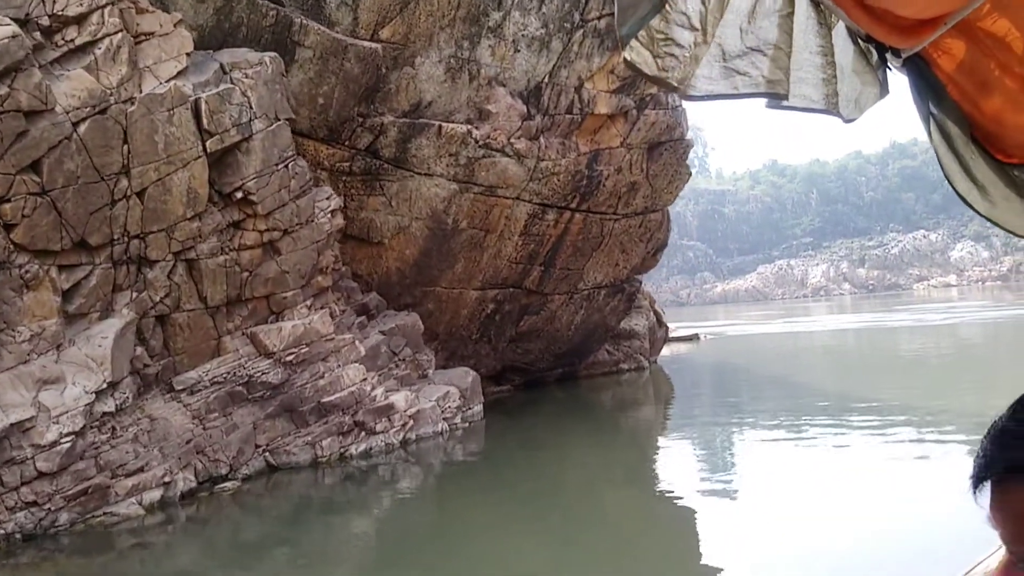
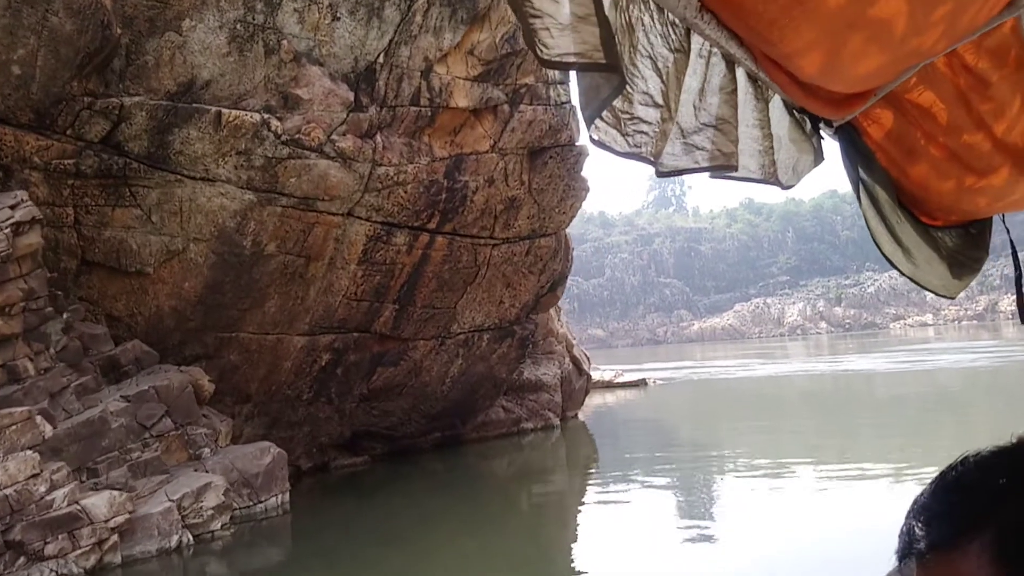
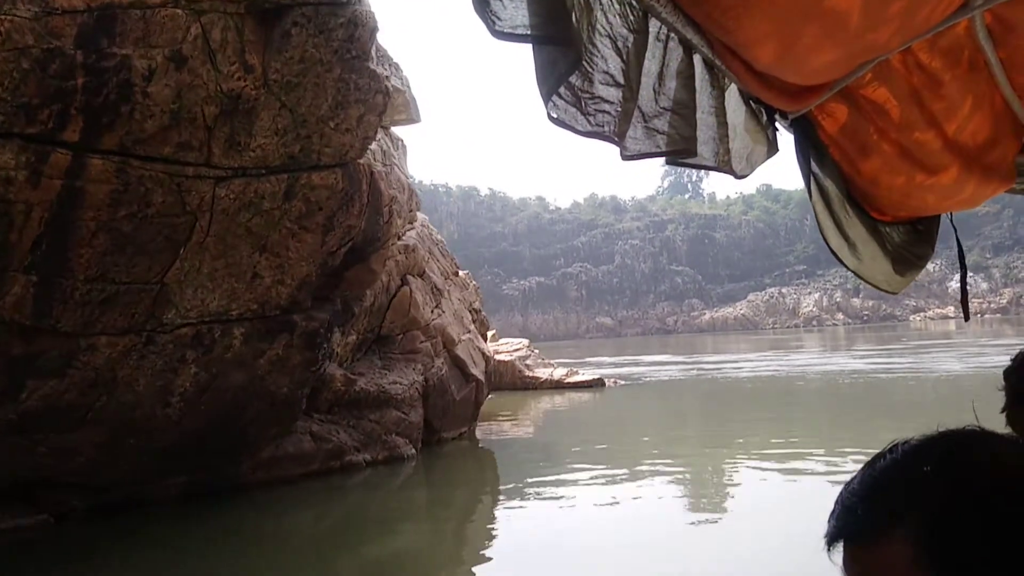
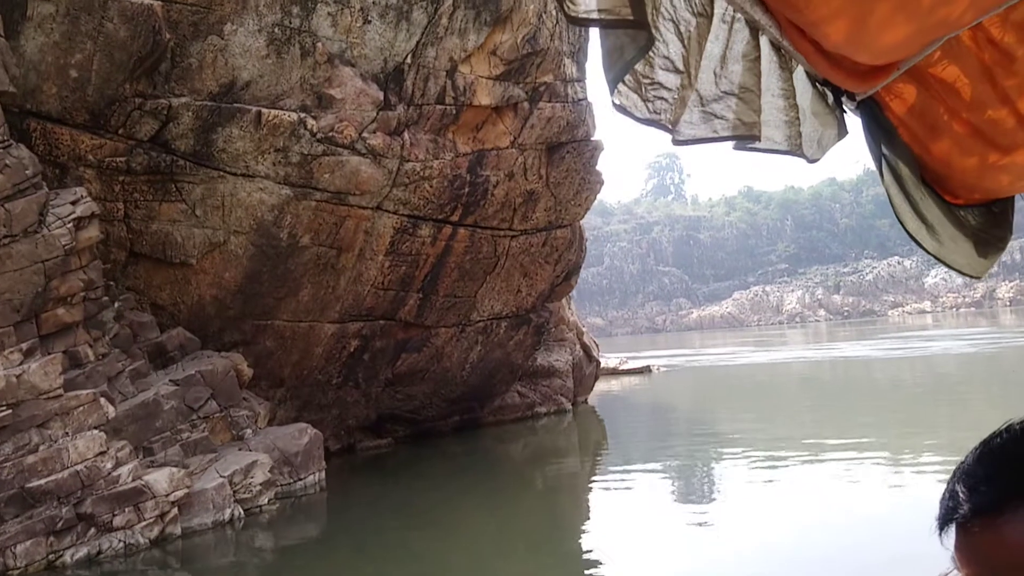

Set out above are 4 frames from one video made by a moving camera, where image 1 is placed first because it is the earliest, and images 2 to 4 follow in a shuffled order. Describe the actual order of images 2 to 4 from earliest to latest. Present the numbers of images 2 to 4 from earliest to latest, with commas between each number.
4, 2, 3
